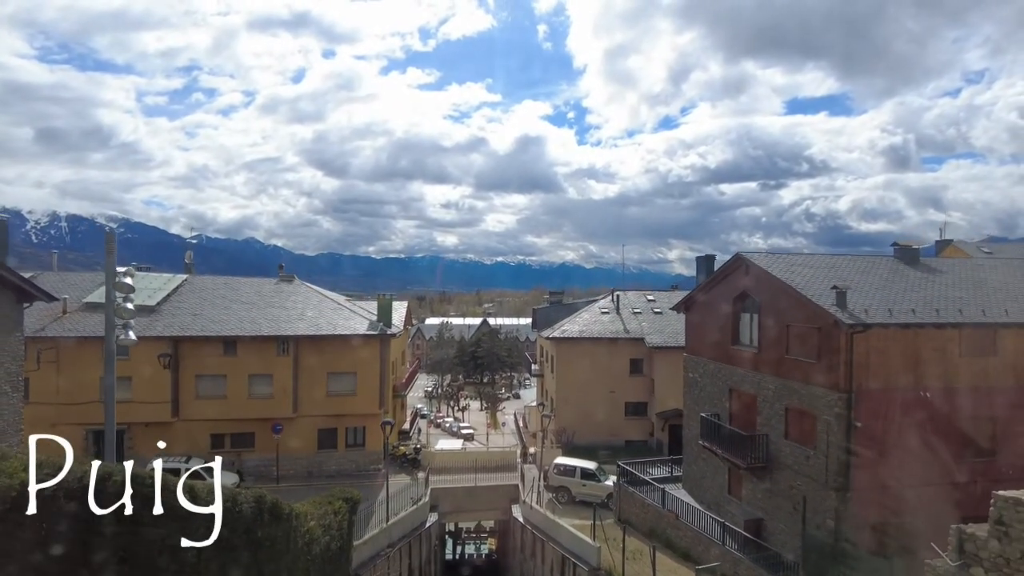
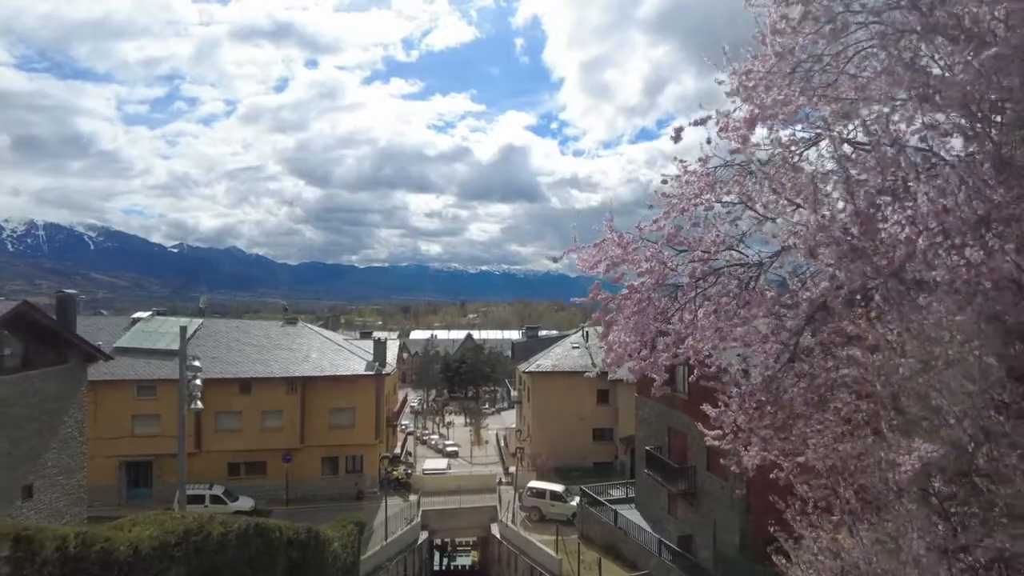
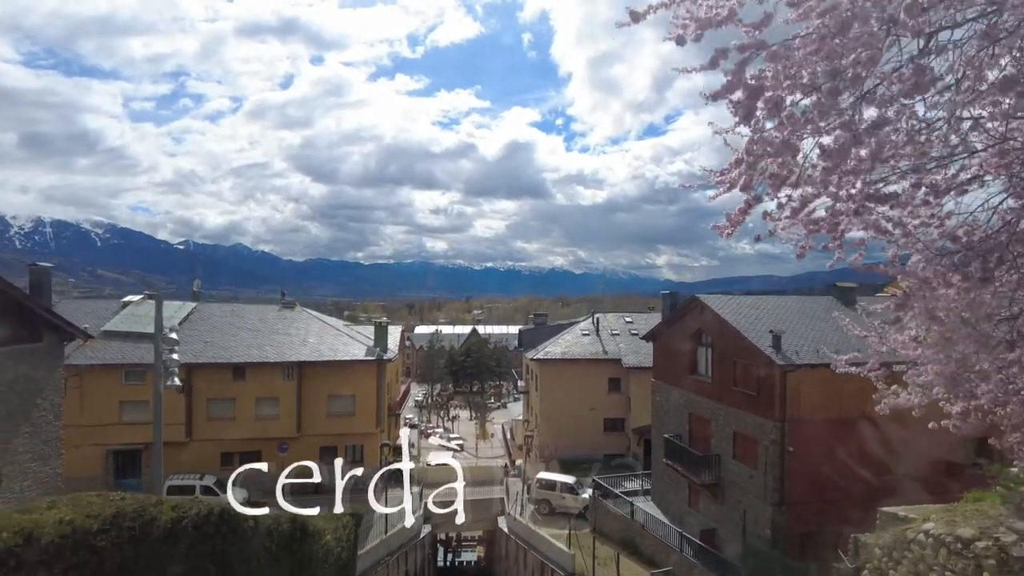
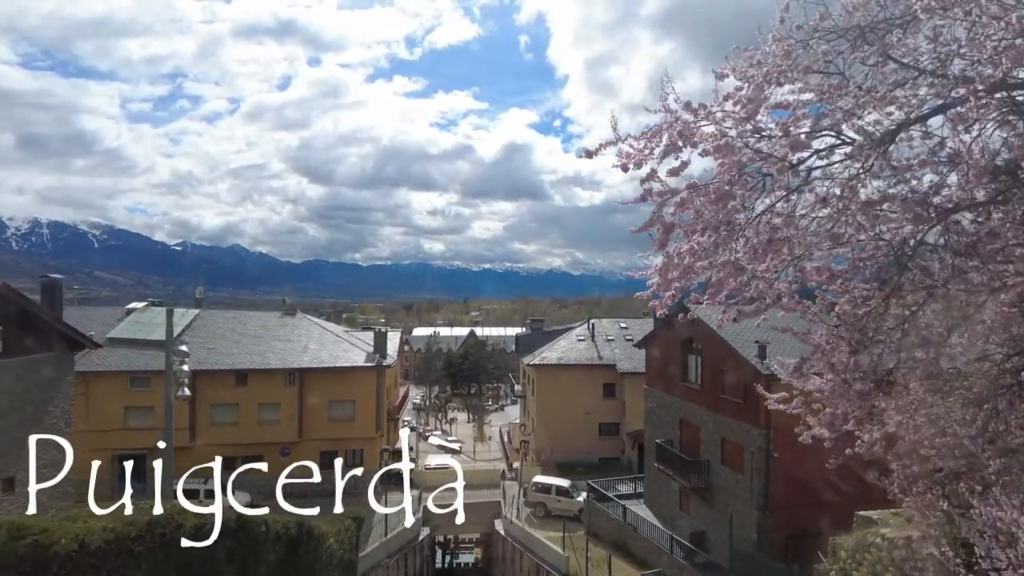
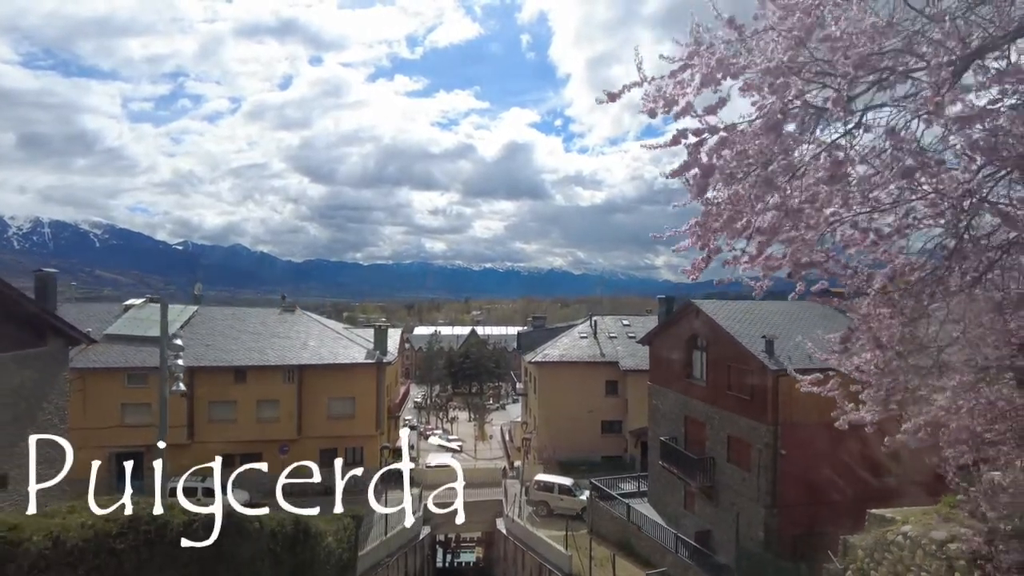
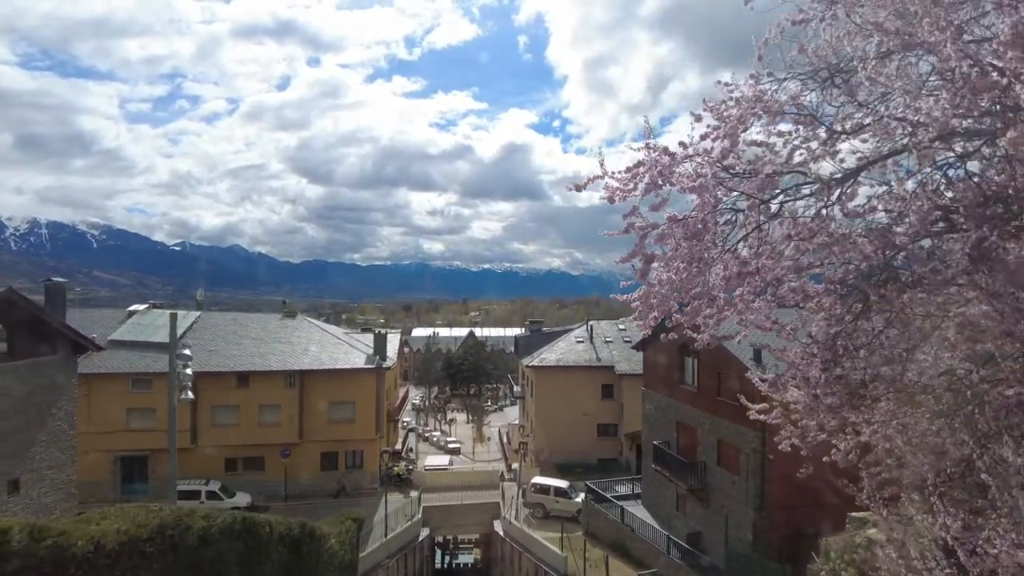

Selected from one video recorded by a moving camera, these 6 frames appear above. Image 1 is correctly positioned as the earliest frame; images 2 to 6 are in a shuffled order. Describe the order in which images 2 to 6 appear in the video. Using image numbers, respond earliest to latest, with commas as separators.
3, 5, 4, 6, 2
